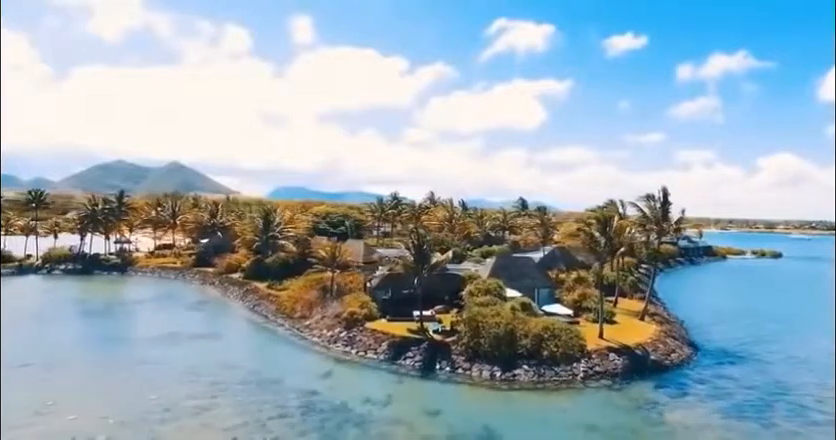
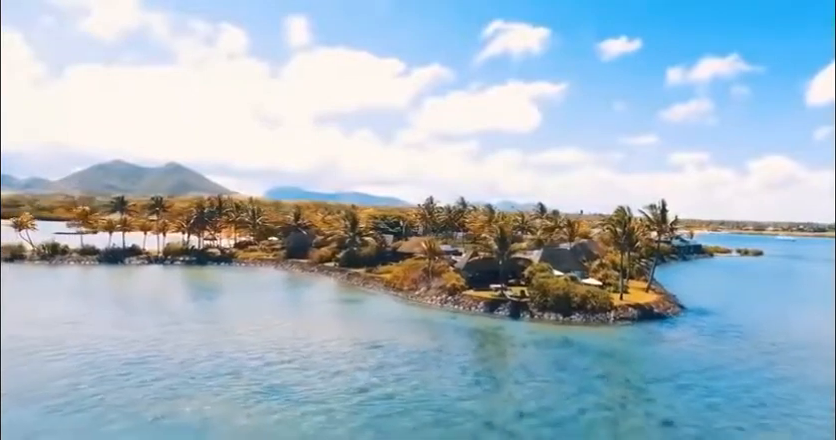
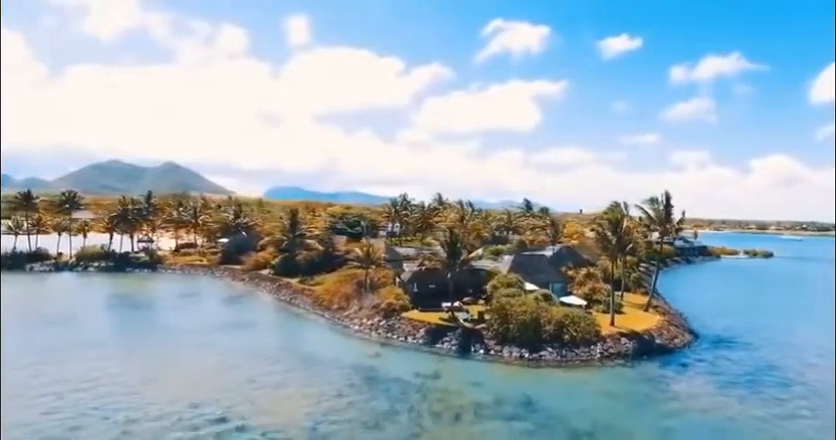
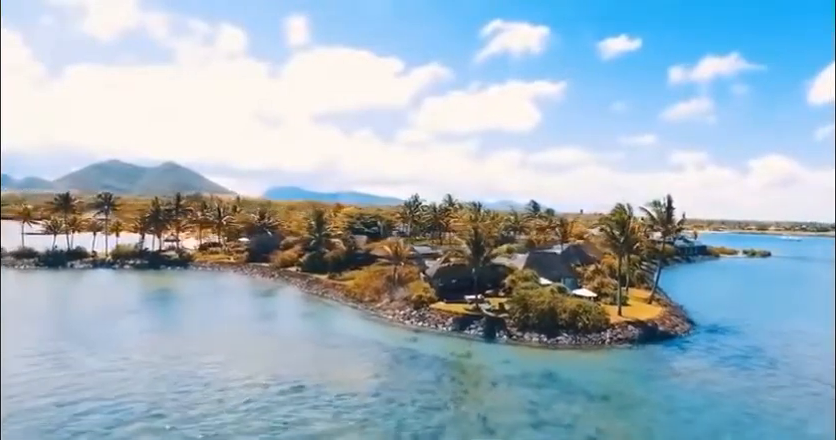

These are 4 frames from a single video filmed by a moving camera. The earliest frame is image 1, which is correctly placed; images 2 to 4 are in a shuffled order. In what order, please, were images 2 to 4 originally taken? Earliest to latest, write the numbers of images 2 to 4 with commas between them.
3, 4, 2
